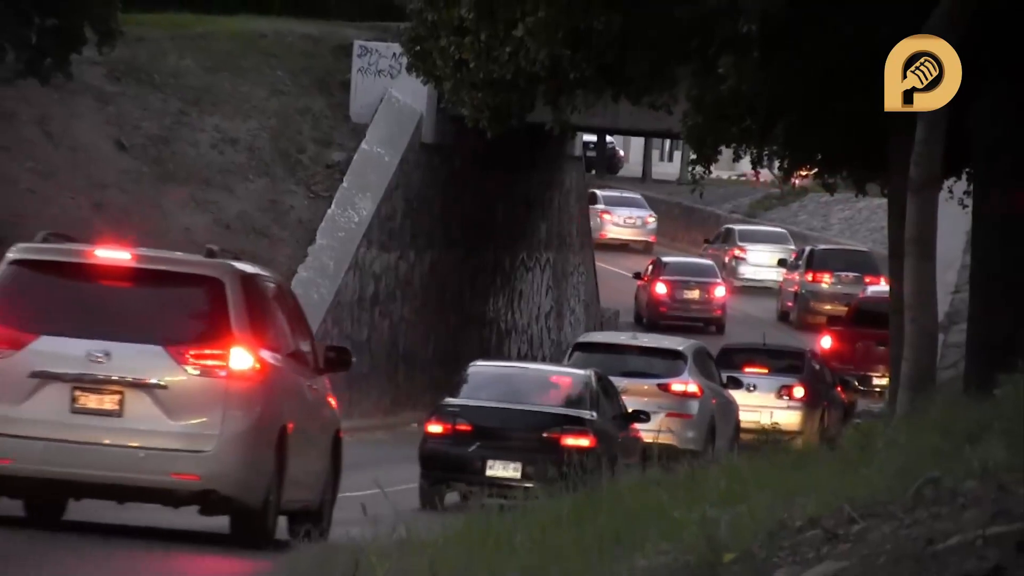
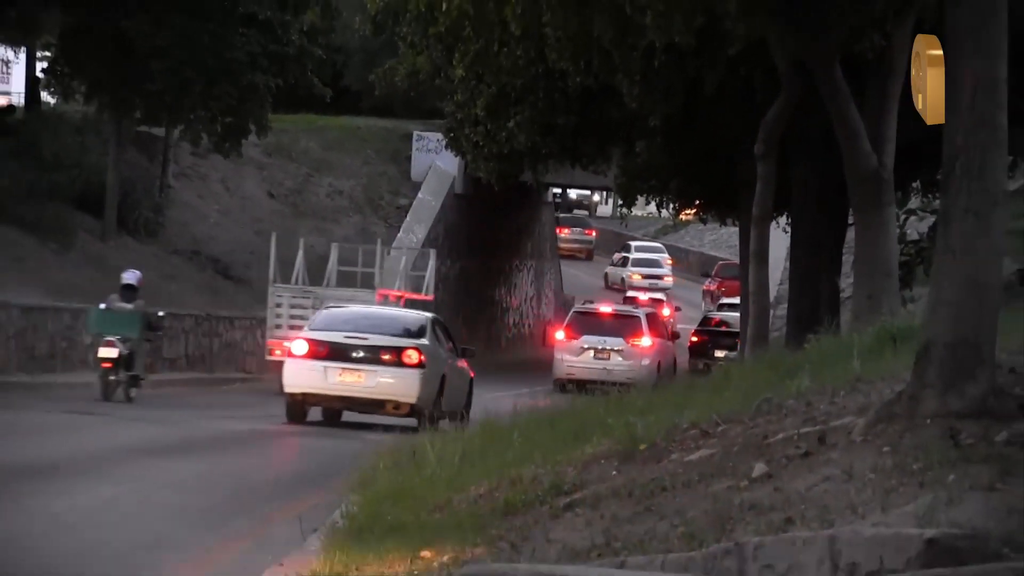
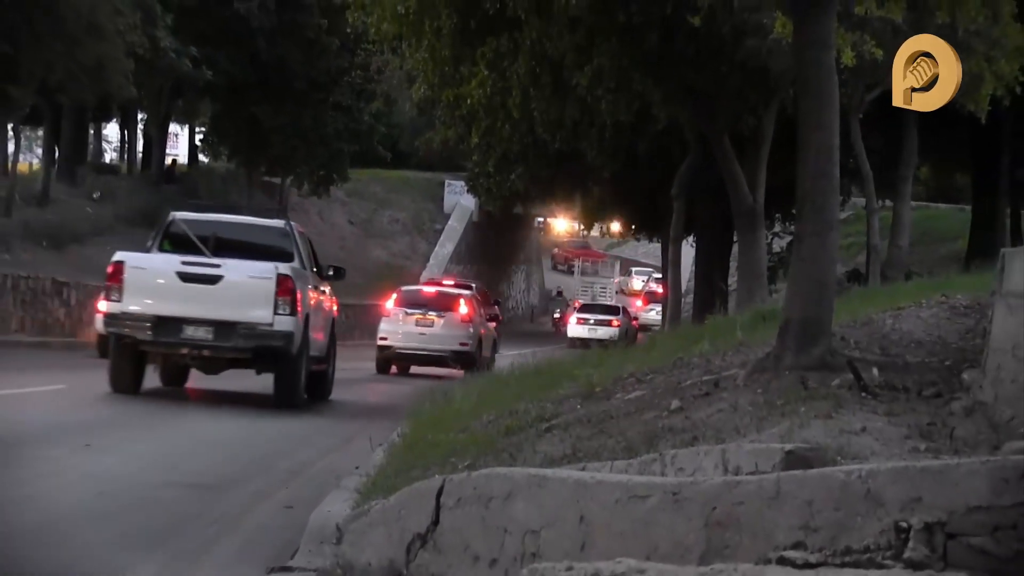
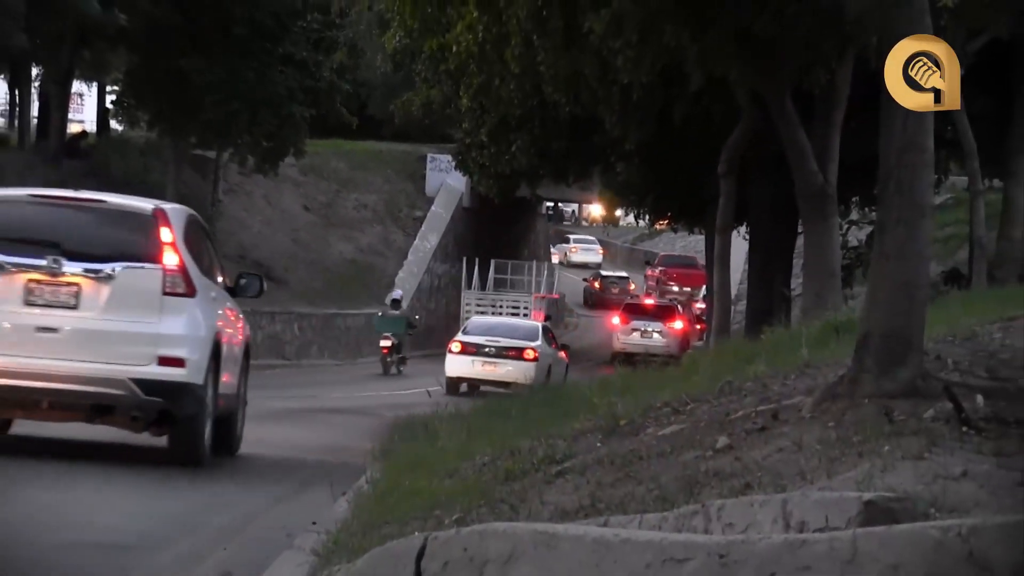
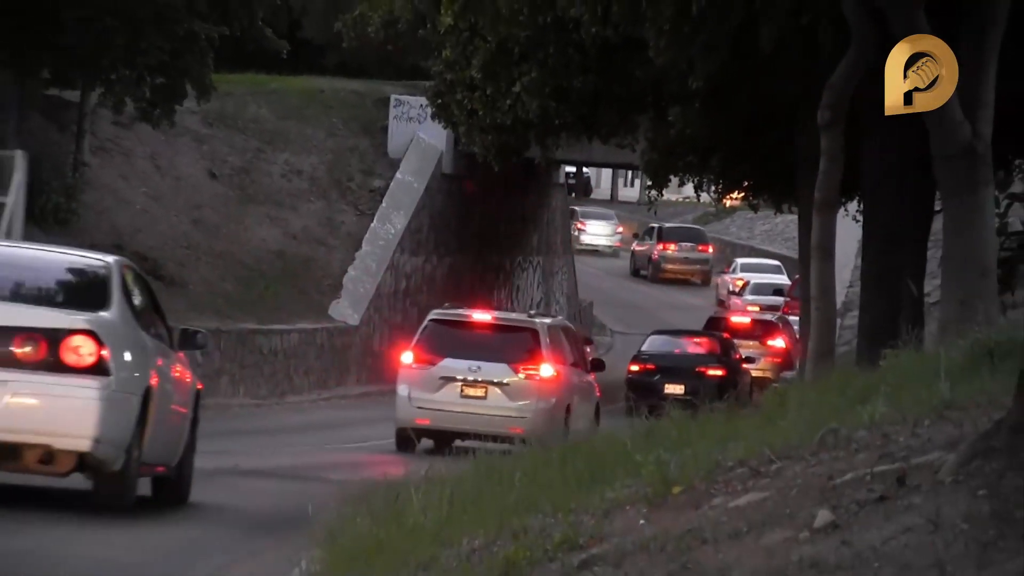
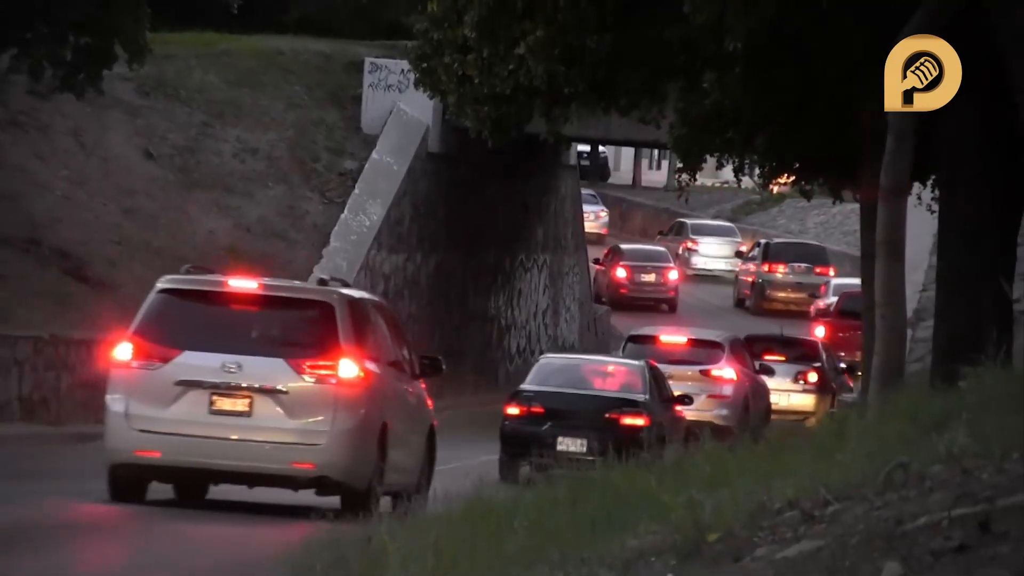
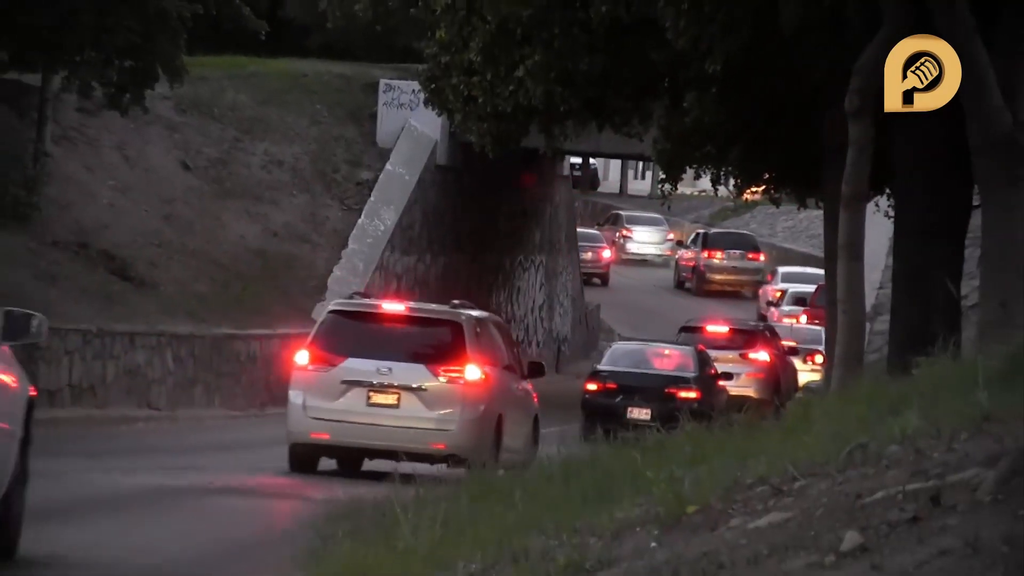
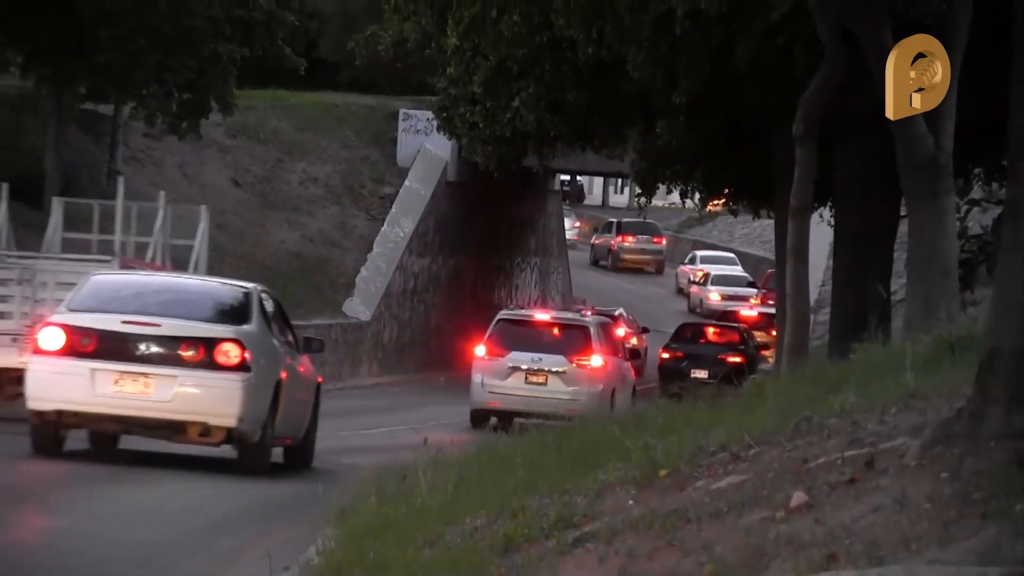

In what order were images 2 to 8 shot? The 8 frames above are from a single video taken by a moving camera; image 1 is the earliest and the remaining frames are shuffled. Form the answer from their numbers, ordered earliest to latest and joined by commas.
6, 7, 5, 8, 2, 4, 3
